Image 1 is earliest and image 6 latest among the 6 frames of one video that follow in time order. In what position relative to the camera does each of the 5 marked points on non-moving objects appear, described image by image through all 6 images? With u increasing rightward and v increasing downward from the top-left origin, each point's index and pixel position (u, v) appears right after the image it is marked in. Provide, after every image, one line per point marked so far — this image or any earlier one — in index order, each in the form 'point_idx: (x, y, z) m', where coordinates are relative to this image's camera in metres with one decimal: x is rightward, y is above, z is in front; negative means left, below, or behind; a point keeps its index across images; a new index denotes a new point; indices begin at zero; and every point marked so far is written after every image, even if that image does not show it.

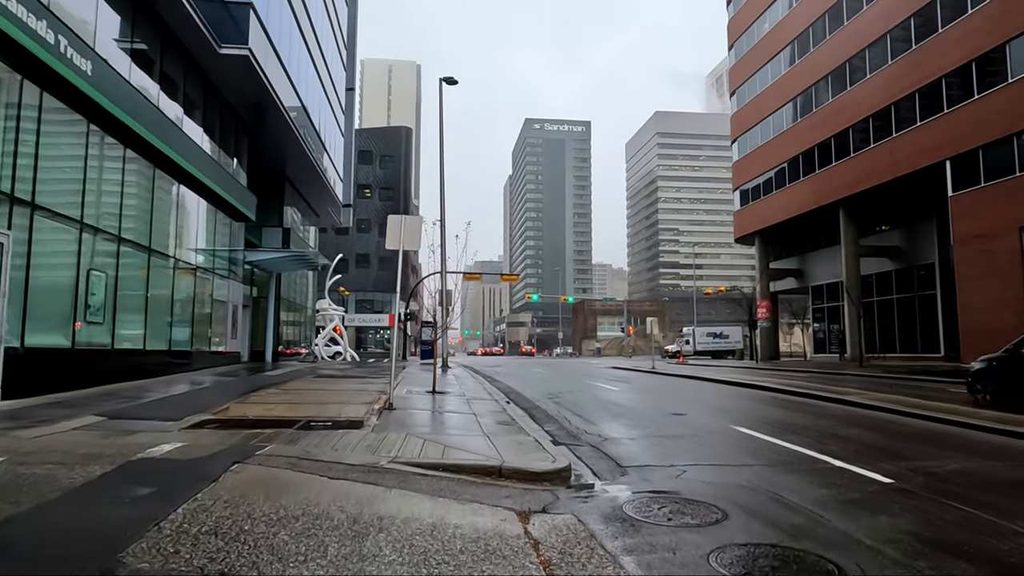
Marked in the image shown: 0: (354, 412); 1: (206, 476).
0: (-2.3, -1.8, +9.8) m
1: (-2.6, -1.6, +5.7) m
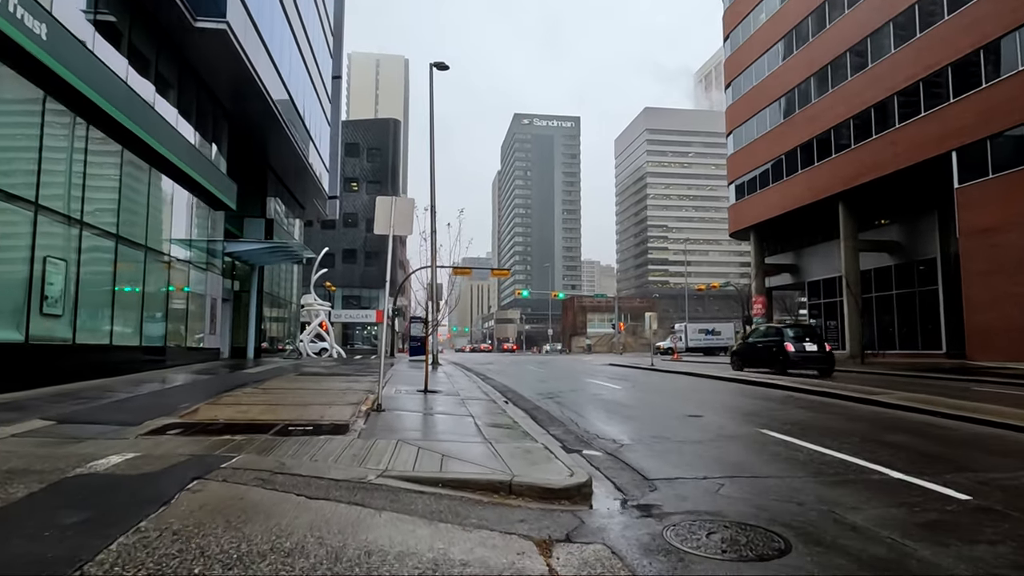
0: (-2.3, -1.6, +8.8) m
1: (-2.5, -1.5, +4.7) m
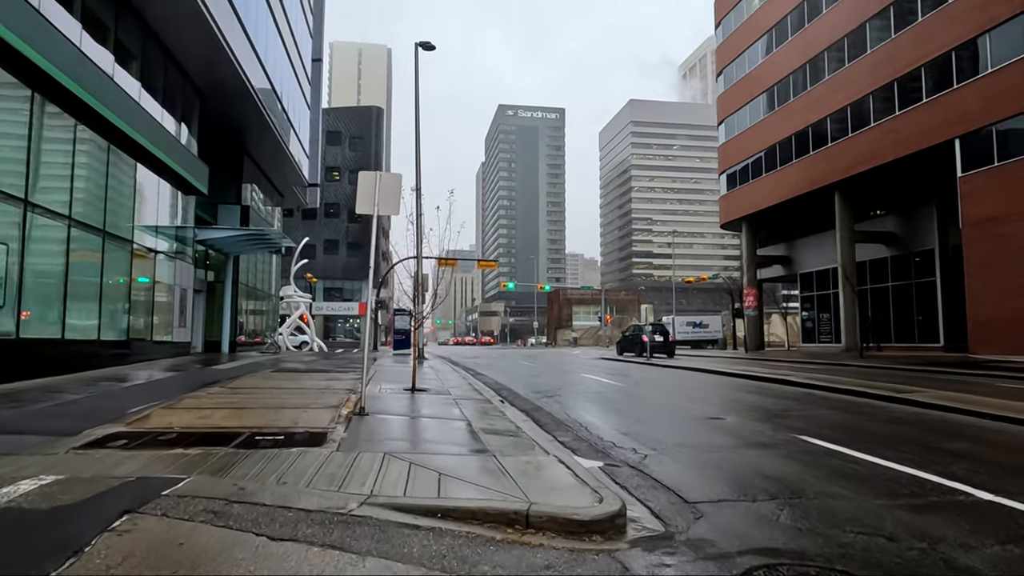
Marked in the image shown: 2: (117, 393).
0: (-2.2, -1.5, +7.6) m
1: (-2.4, -1.4, +3.6) m
2: (-6.1, -1.6, +10.4) m
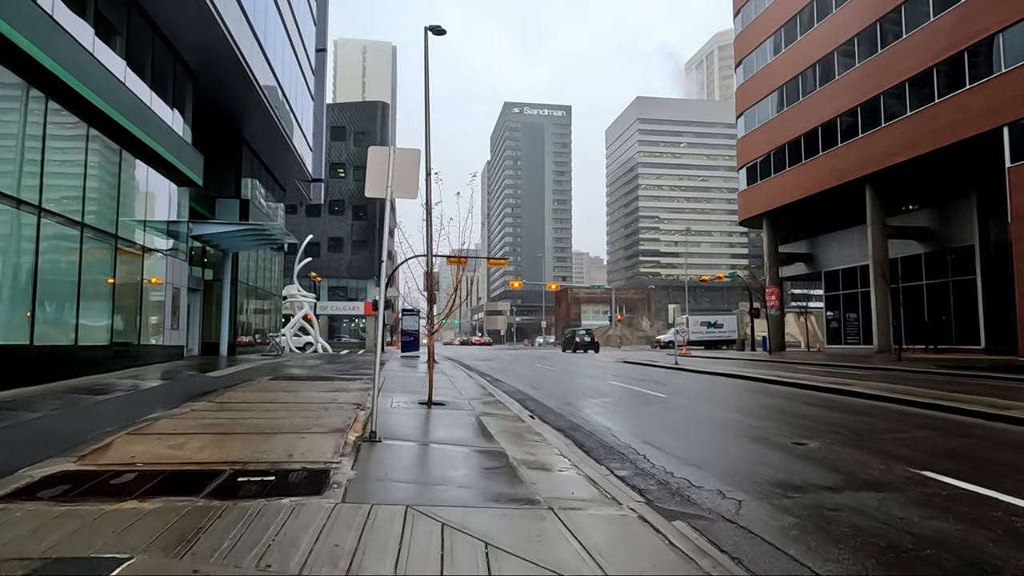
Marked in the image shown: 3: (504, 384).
0: (-1.8, -1.5, +6.2) m
1: (-2.0, -1.3, +2.1) m
2: (-5.6, -1.6, +9.0) m
3: (-0.2, -2.3, +15.8) m
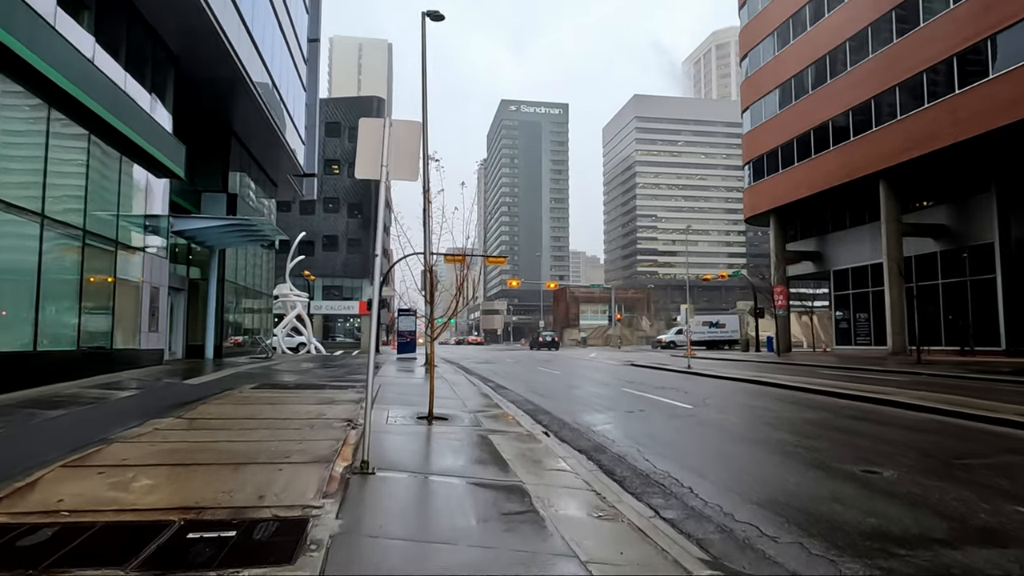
0: (-1.6, -1.5, +5.0) m
1: (-1.8, -1.4, +0.9) m
2: (-5.5, -1.6, +7.8) m
3: (-0.1, -2.3, +14.6) m
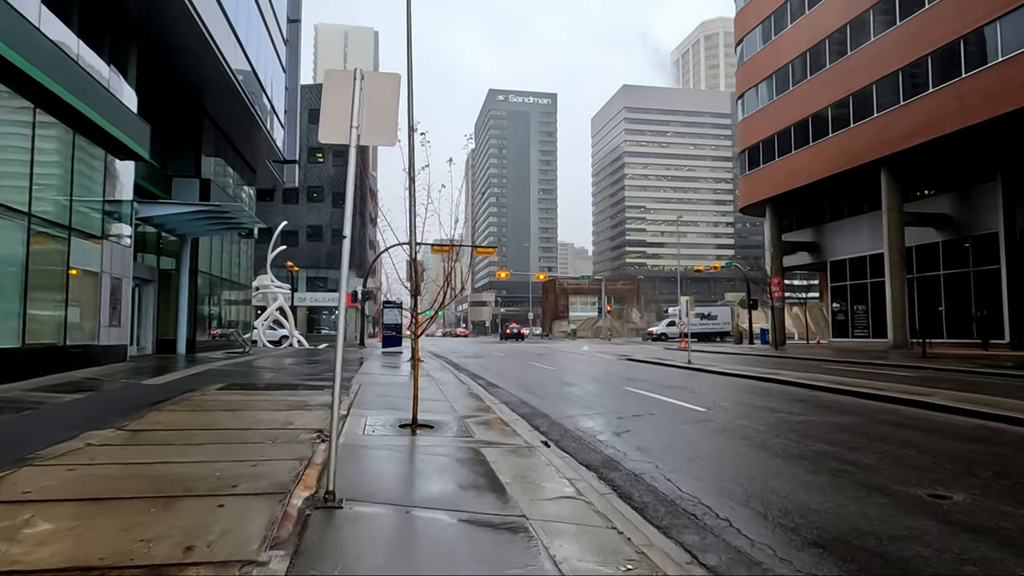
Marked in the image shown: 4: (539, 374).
0: (-1.6, -1.4, +3.9) m
1: (-1.7, -1.3, -0.1) m
2: (-5.5, -1.5, +6.6) m
3: (-0.2, -2.1, +13.6) m
4: (+0.8, -2.3, +18.1) m
